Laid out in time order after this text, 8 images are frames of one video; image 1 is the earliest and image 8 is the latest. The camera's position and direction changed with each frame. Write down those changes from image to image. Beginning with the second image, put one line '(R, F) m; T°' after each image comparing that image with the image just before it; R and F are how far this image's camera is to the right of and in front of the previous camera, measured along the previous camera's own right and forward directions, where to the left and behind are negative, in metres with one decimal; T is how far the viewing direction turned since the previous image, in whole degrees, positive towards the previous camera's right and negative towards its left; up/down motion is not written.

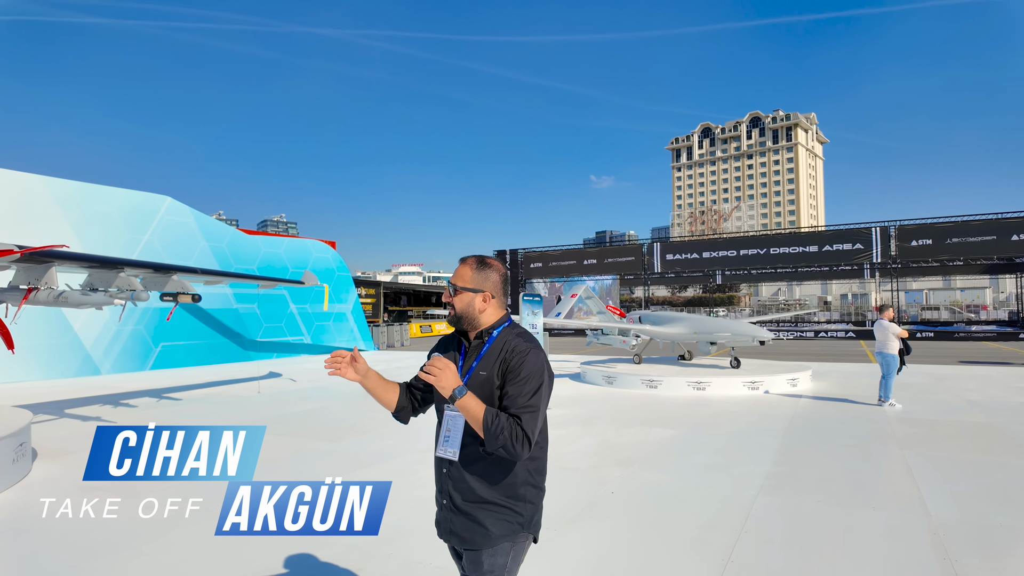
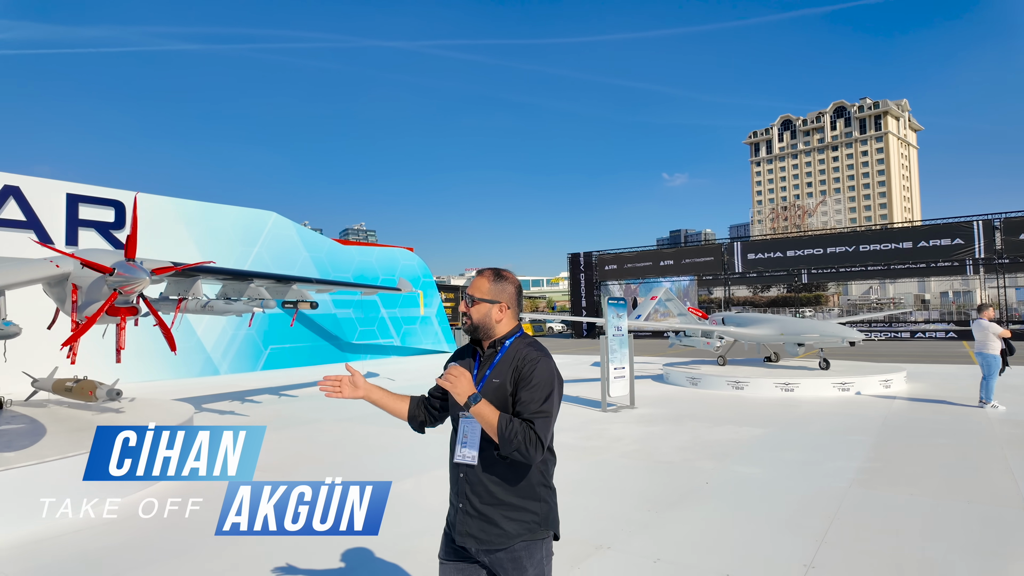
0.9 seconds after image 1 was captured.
(-0.2, -0.6) m; -7°
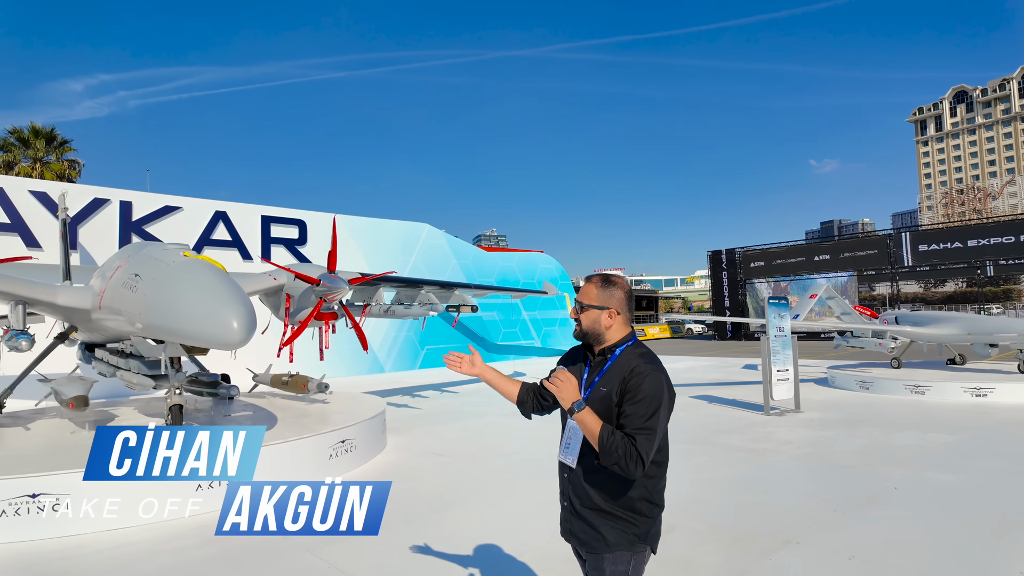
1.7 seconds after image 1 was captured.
(-0.3, -0.4) m; -12°
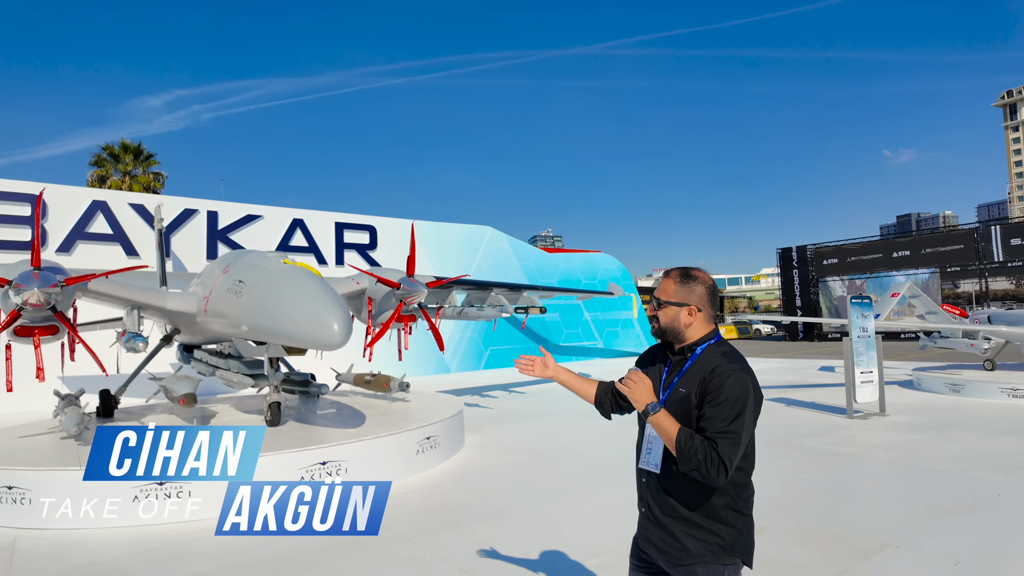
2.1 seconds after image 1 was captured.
(-0.2, -0.2) m; -5°
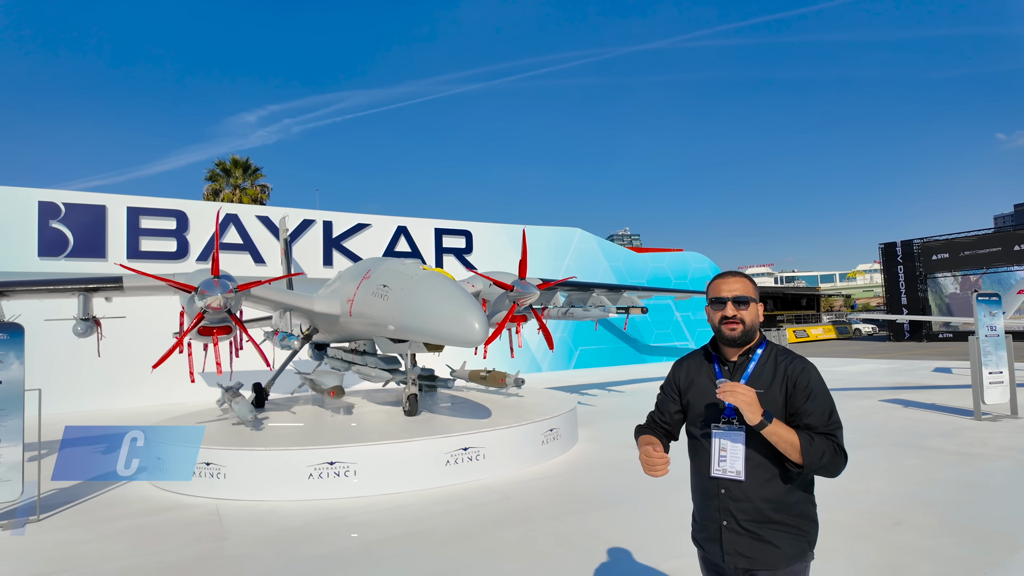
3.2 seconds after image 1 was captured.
(-0.5, -0.5) m; -7°
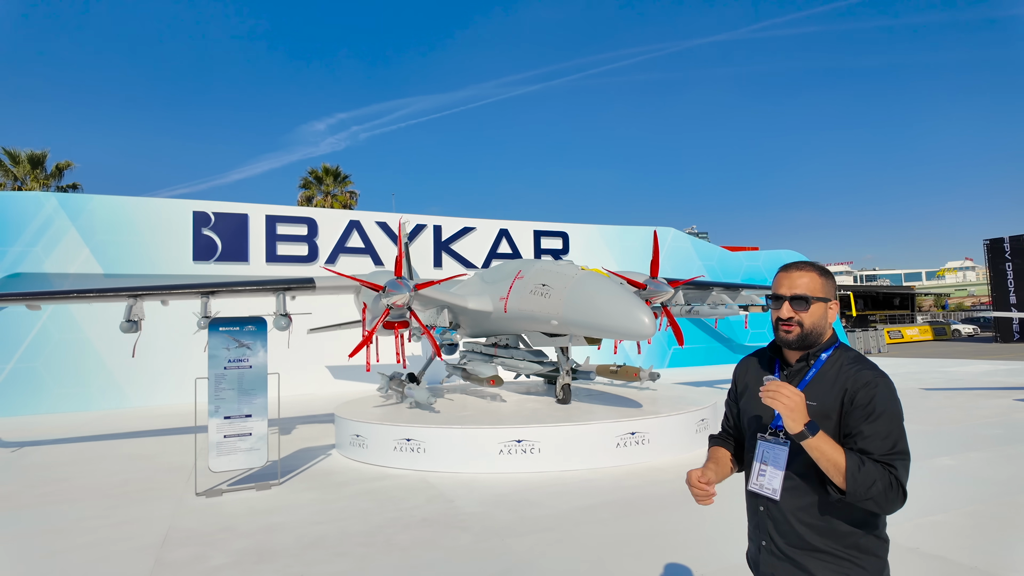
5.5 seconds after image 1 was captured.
(-1.1, -0.7) m; -6°
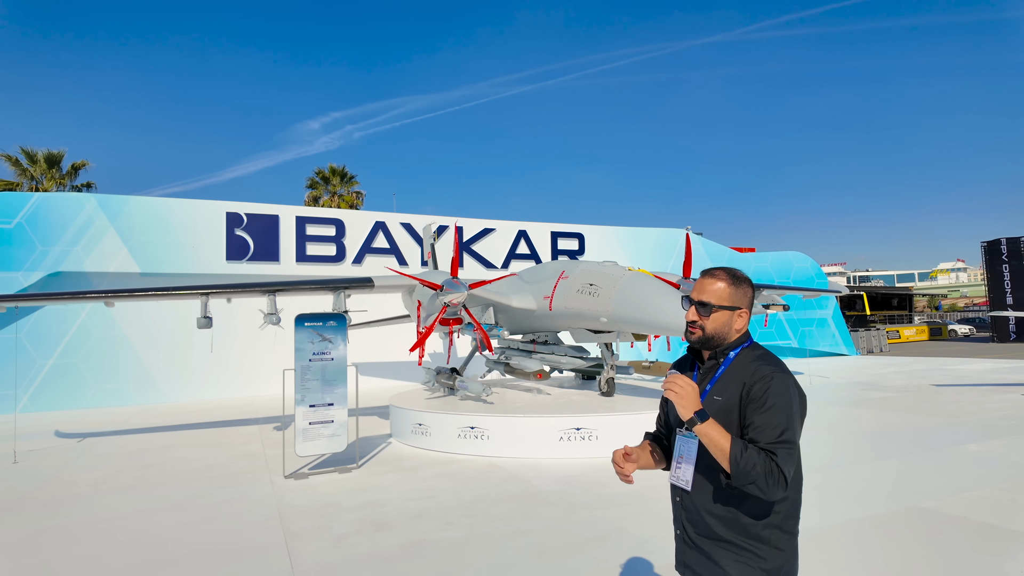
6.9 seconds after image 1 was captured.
(-0.8, -0.5) m; 0°
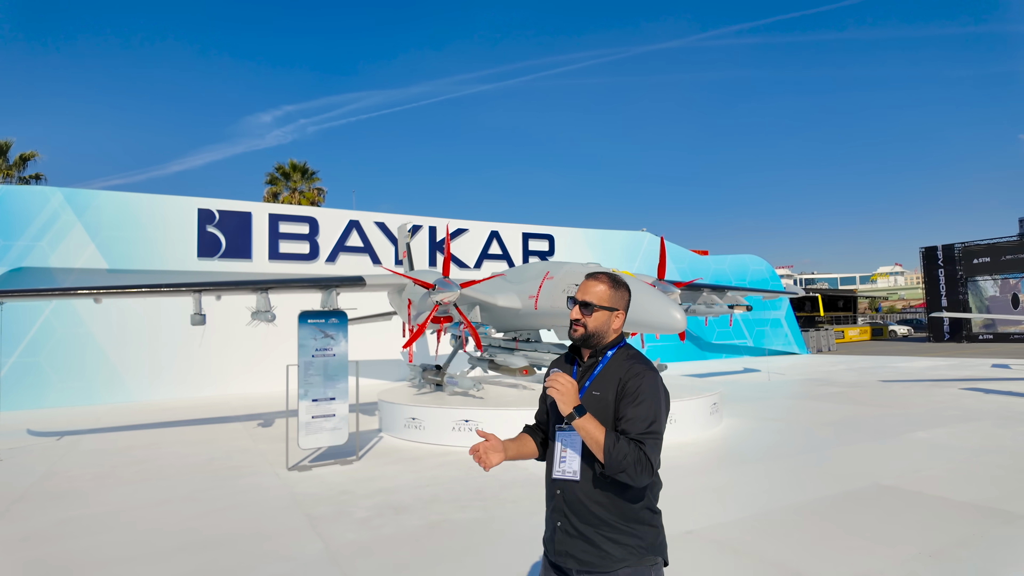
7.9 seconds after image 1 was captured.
(-0.5, -0.4) m; +4°
